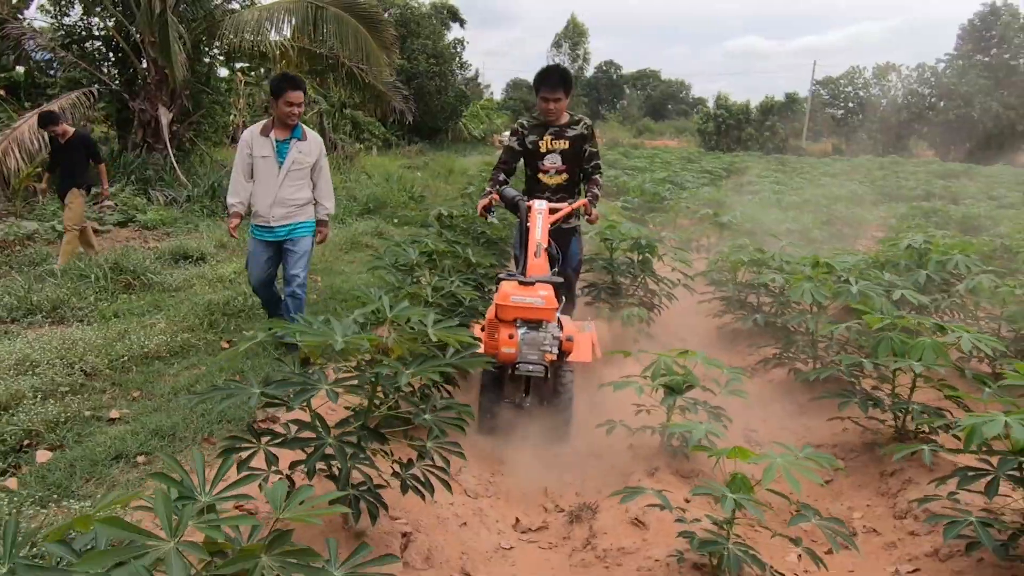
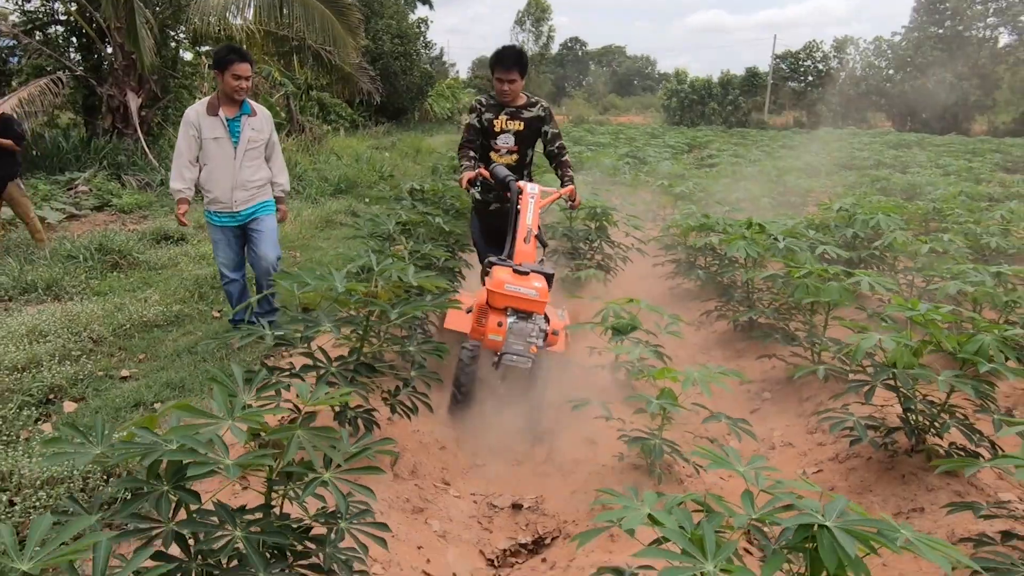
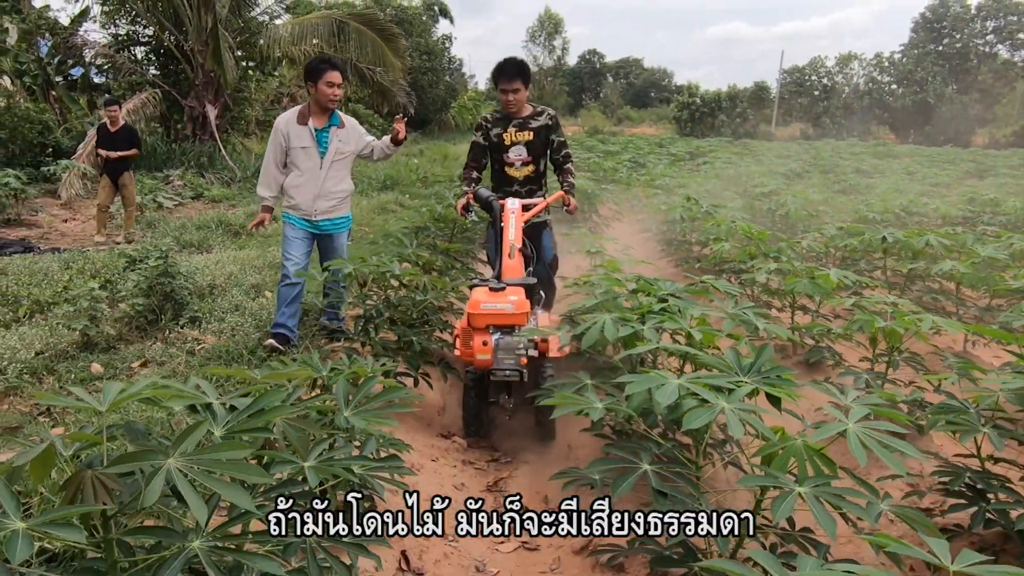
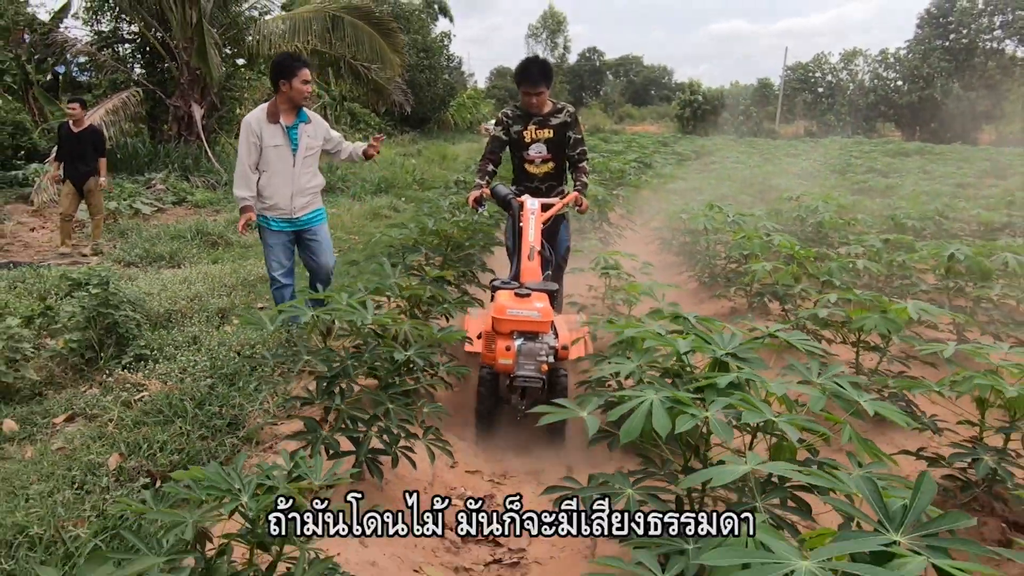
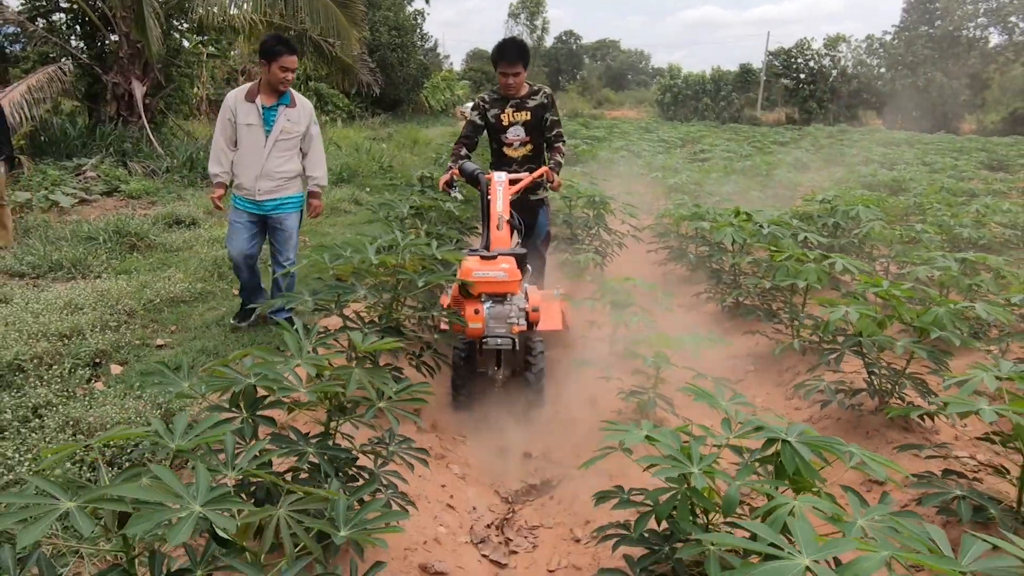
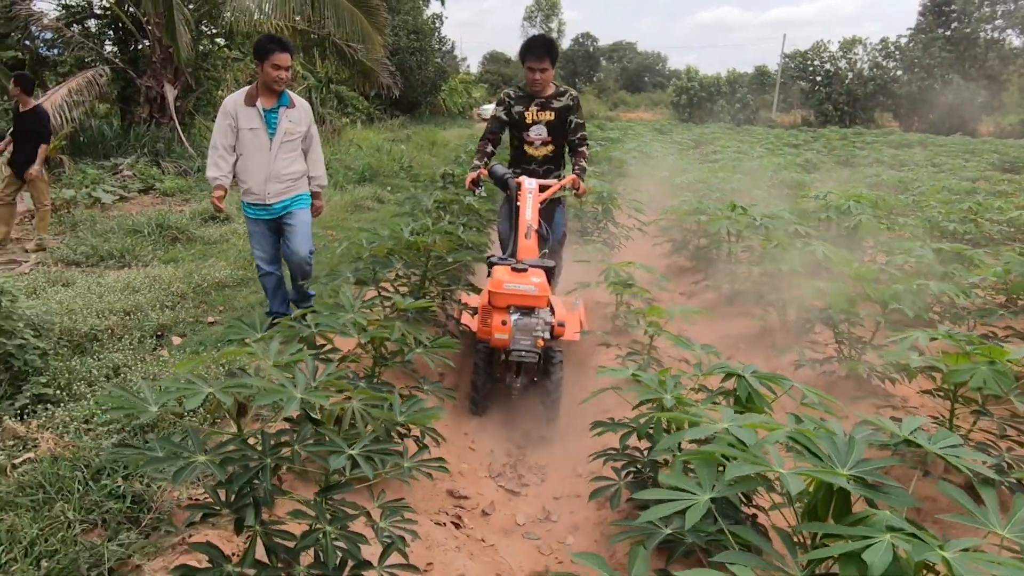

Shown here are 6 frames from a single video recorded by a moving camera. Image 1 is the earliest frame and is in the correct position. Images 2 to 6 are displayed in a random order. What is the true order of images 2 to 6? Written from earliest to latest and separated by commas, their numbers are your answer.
2, 5, 6, 4, 3
